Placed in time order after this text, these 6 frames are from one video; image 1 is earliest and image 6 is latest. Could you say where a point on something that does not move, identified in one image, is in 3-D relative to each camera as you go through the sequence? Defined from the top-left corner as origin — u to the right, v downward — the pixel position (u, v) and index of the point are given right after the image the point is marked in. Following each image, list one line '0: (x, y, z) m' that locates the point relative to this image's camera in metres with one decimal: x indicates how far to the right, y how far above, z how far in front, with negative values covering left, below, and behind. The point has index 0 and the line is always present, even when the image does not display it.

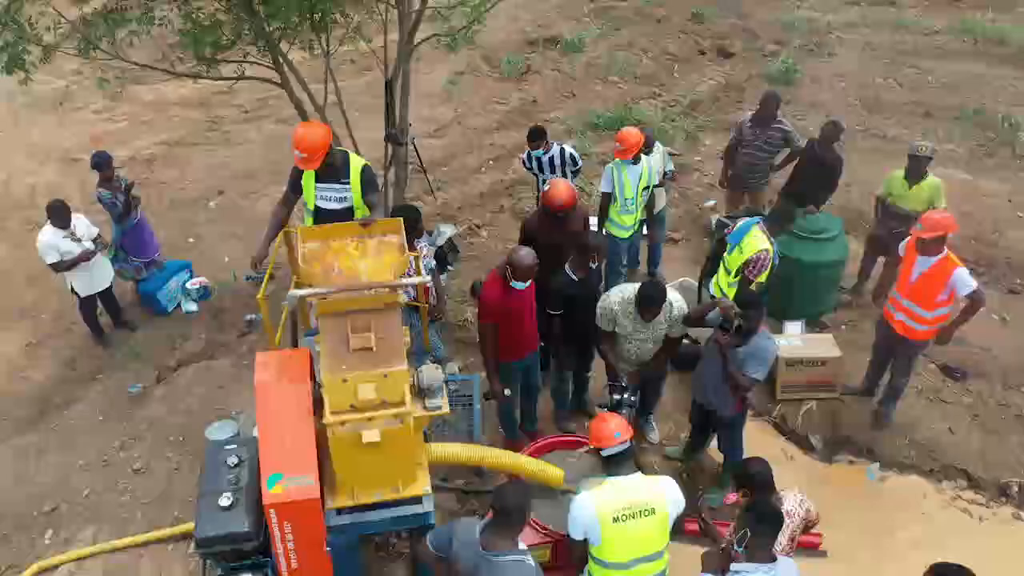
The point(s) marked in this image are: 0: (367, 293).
0: (-0.8, 0.0, +4.3) m
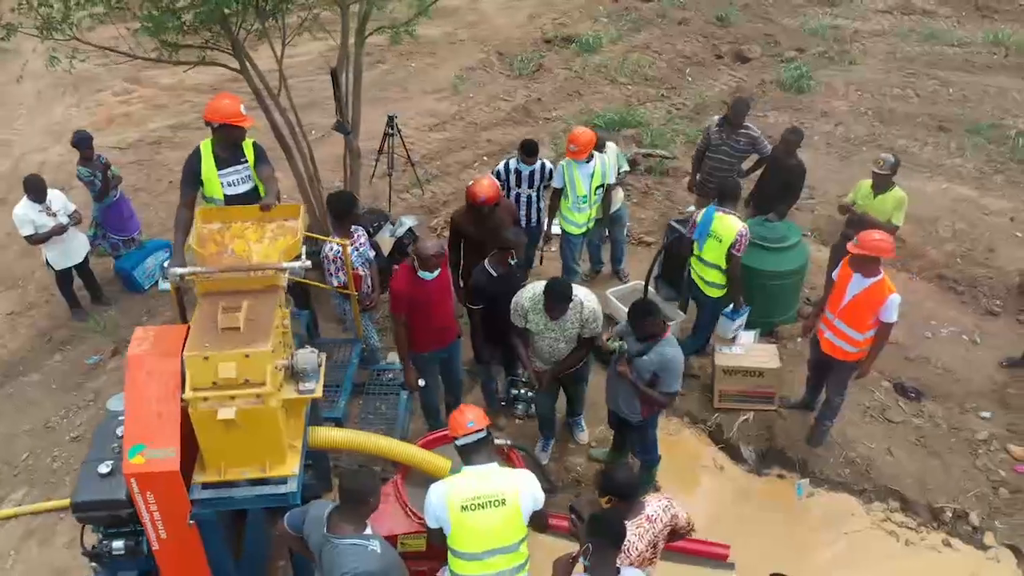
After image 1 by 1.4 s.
0: (-1.4, +0.1, +4.4) m
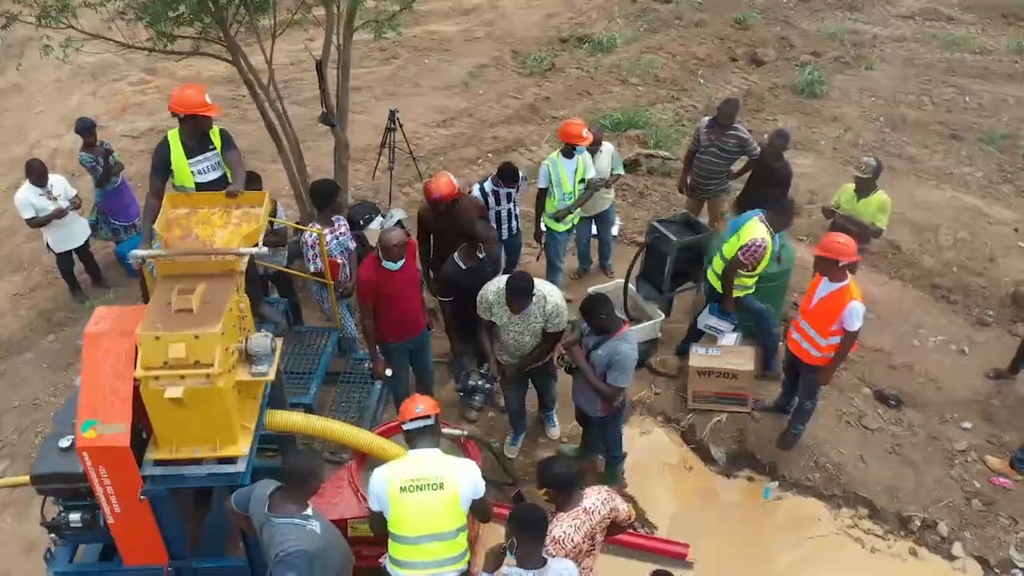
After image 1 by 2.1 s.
0: (-1.7, +0.2, +4.5) m
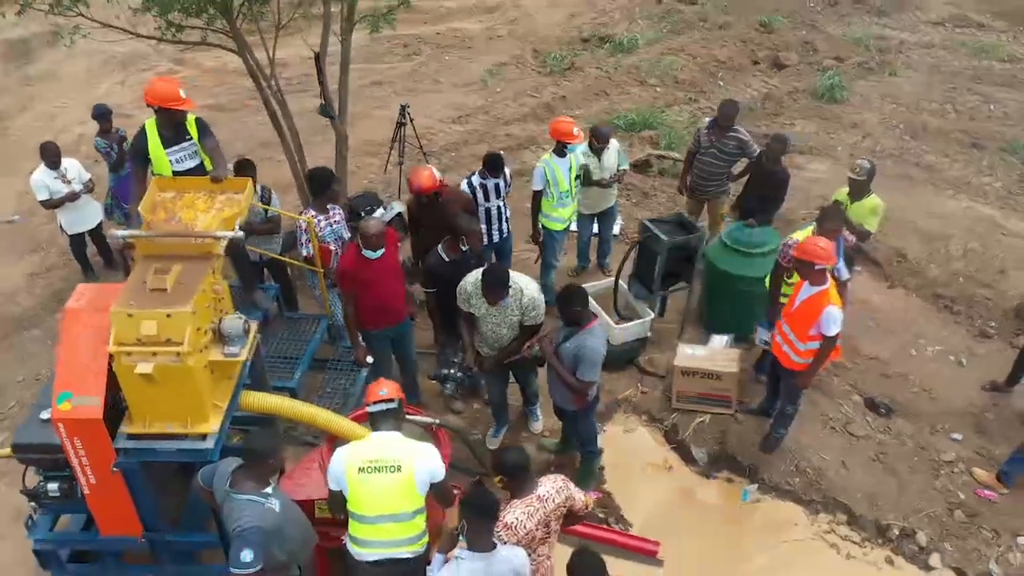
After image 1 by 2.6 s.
0: (-1.9, +0.3, +4.7) m
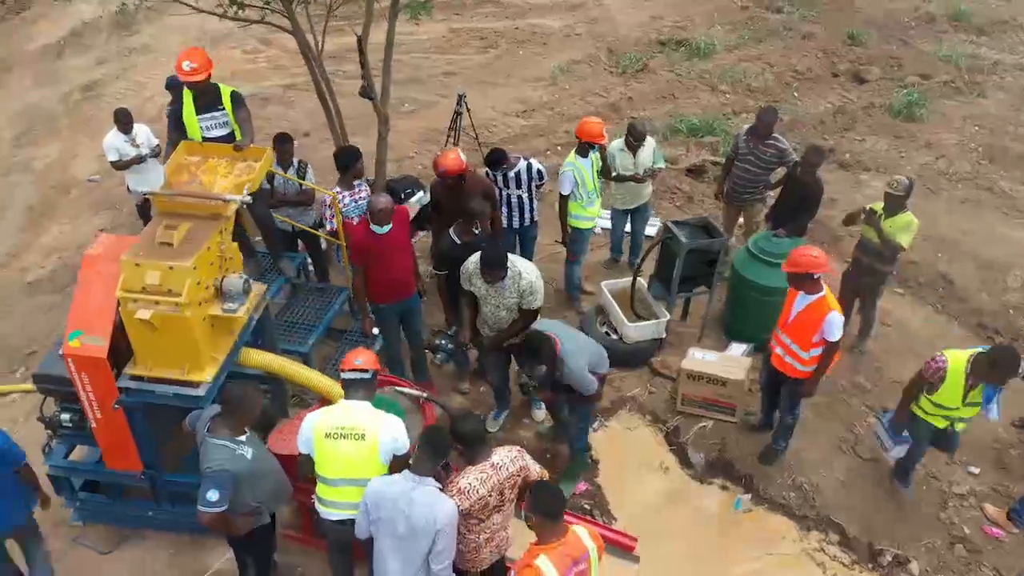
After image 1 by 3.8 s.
0: (-1.9, +0.5, +5.0) m
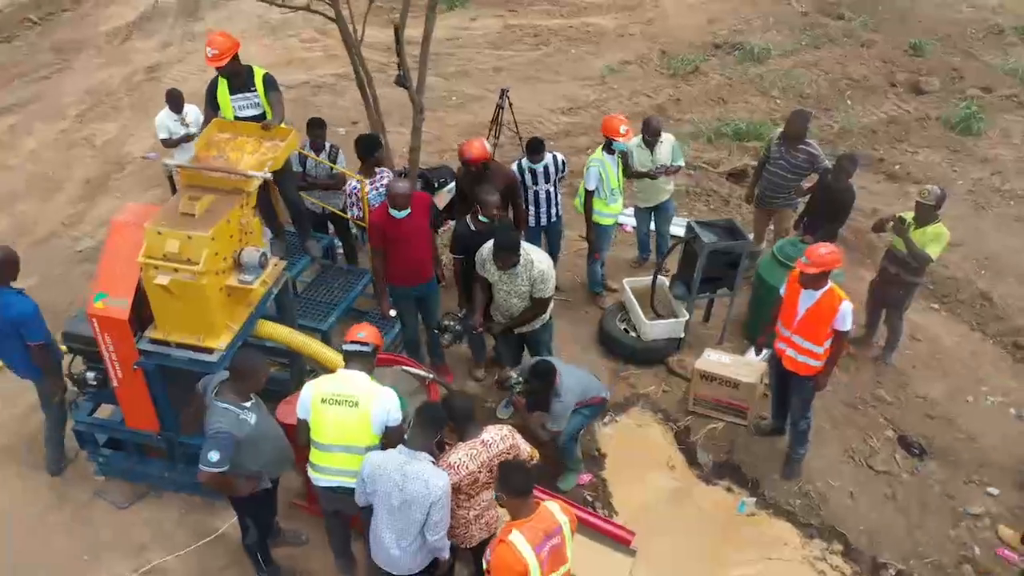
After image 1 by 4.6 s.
0: (-1.8, +0.7, +5.2) m
